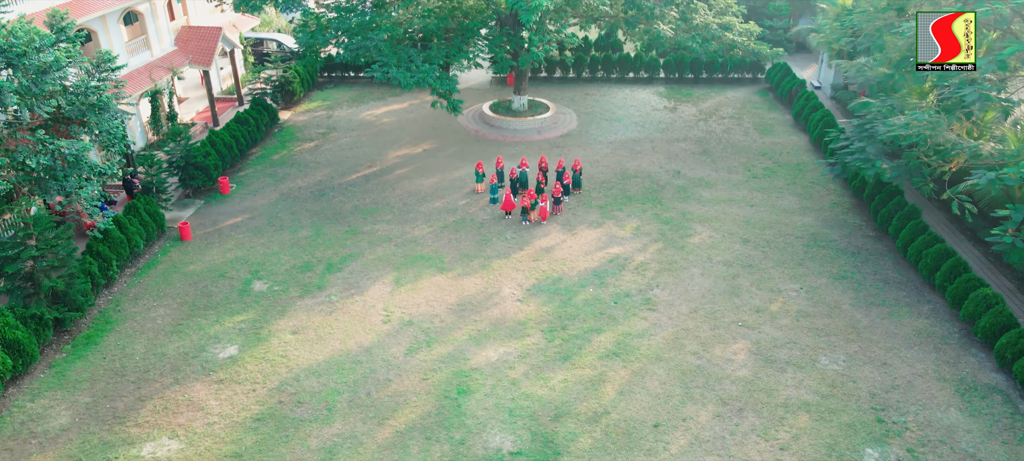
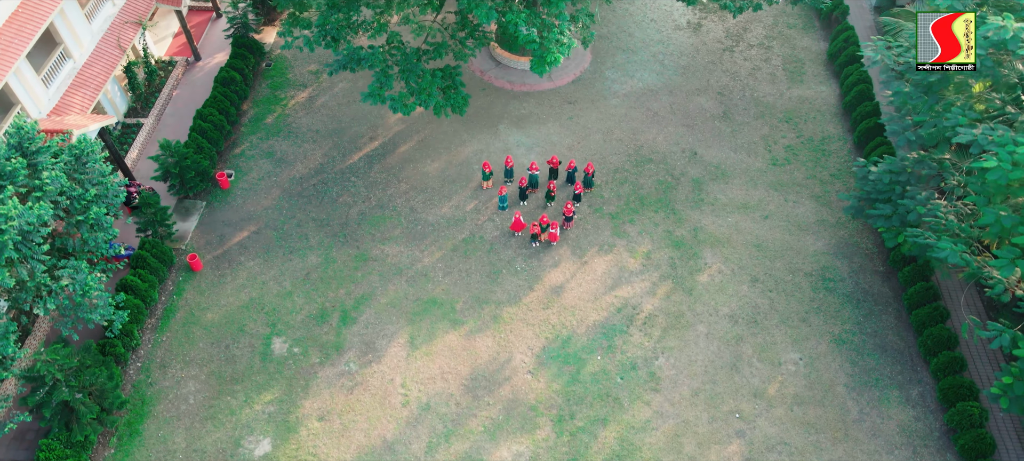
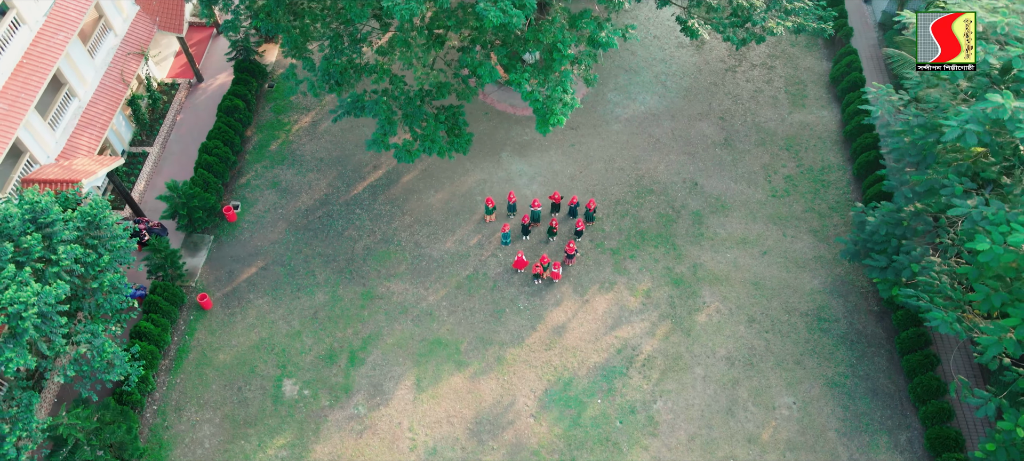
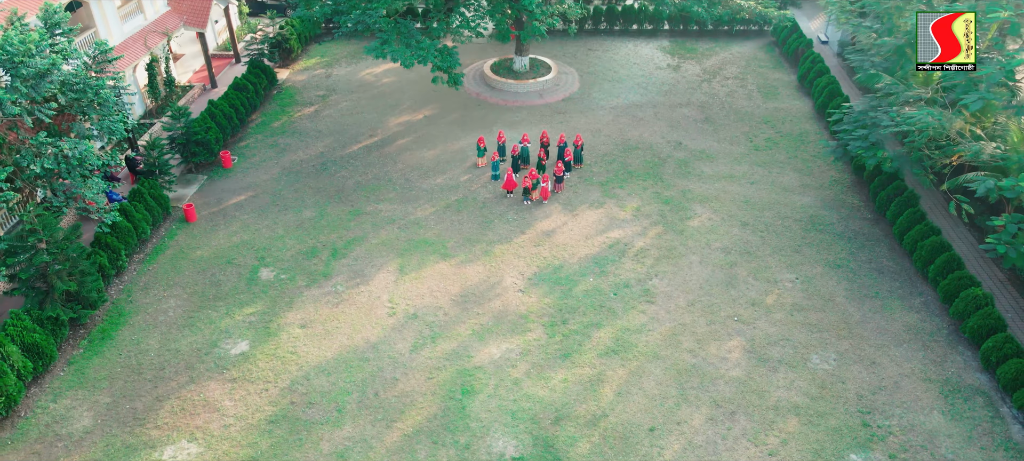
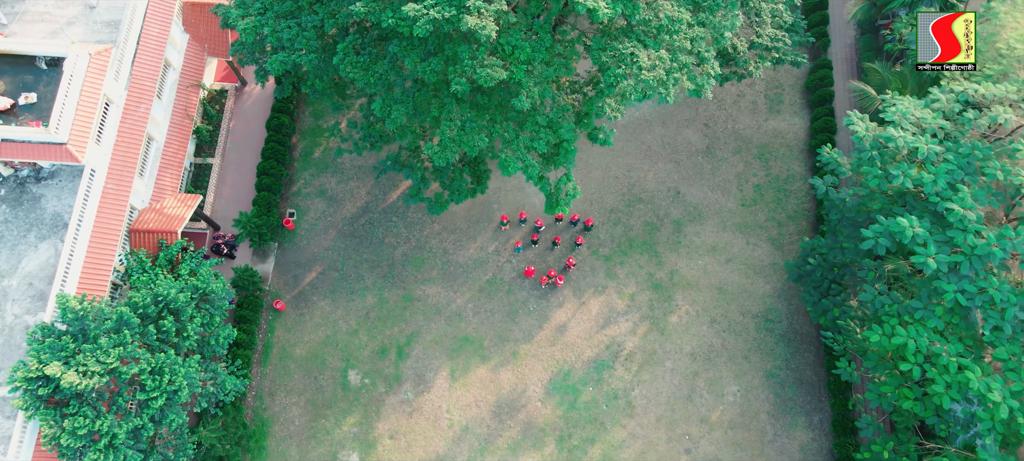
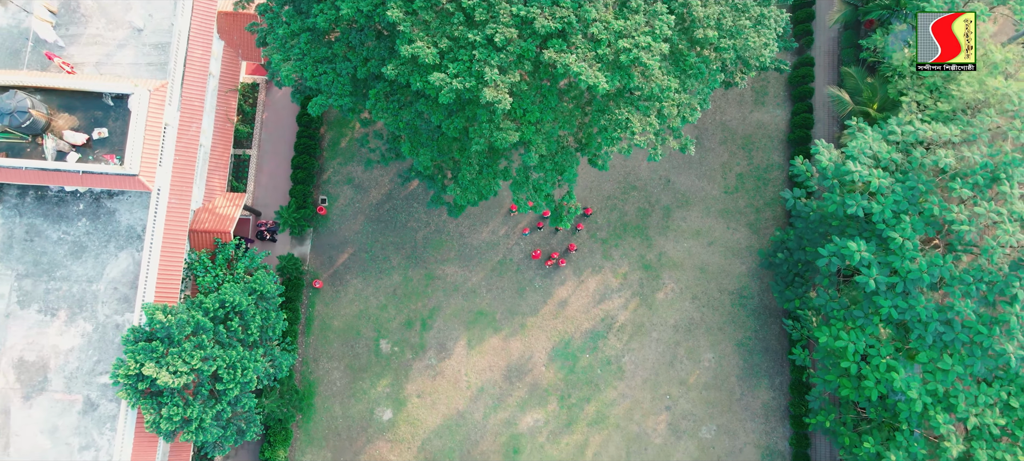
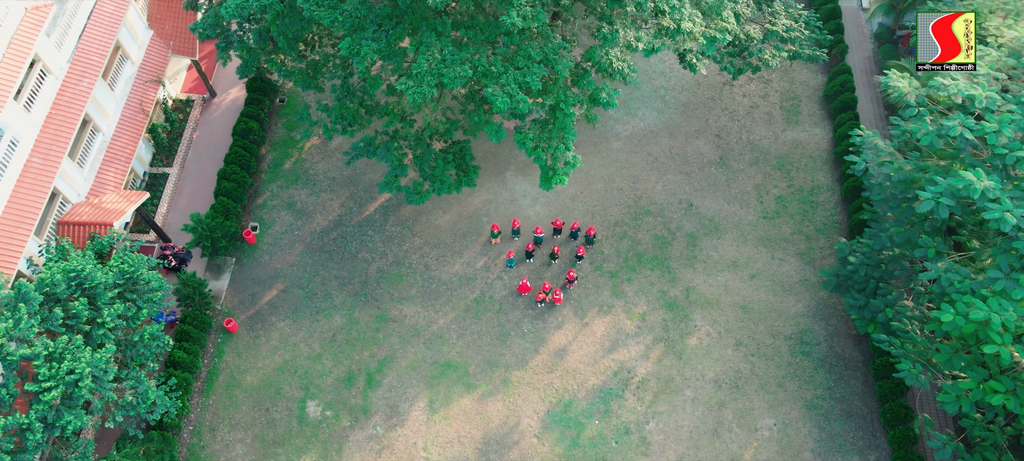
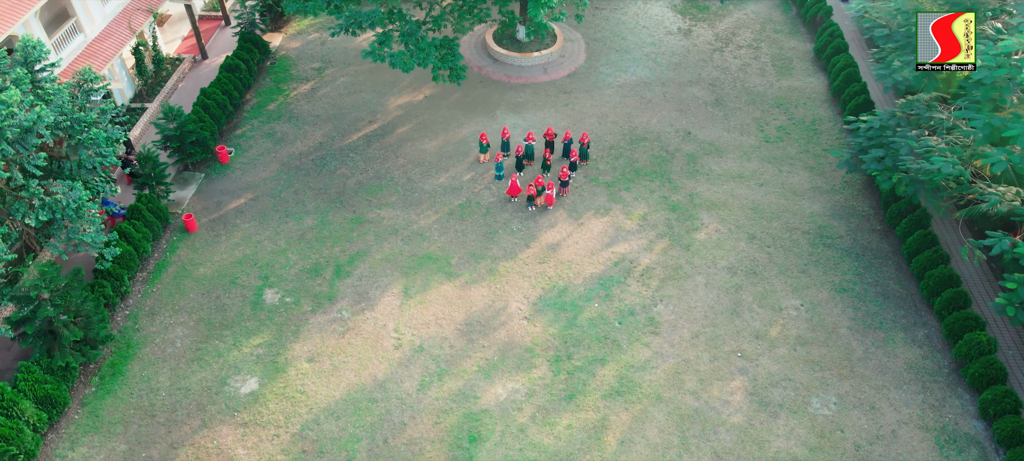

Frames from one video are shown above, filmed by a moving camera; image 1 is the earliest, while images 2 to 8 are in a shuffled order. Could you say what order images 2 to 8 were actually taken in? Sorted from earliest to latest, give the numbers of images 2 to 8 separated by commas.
4, 8, 2, 3, 7, 5, 6
